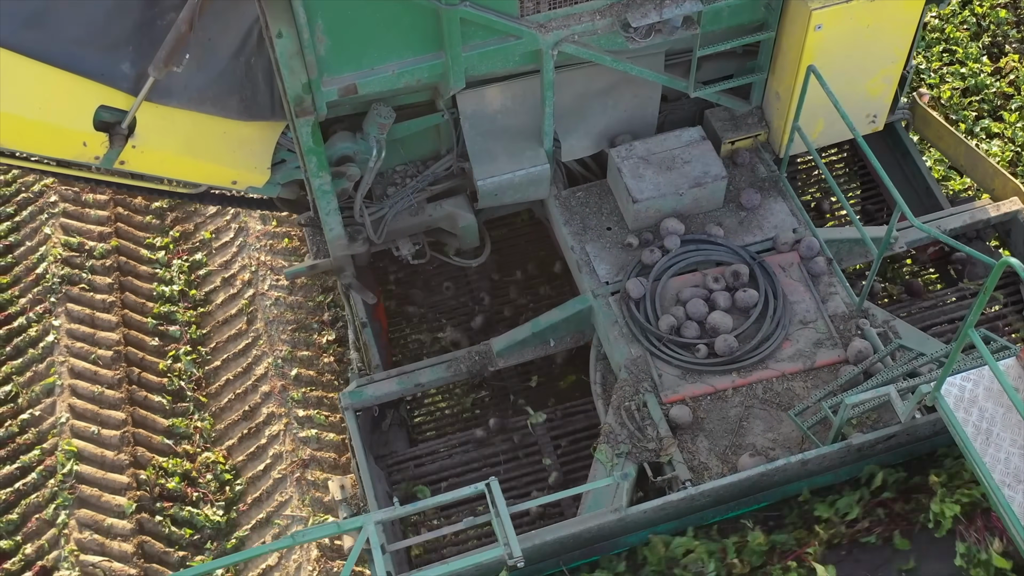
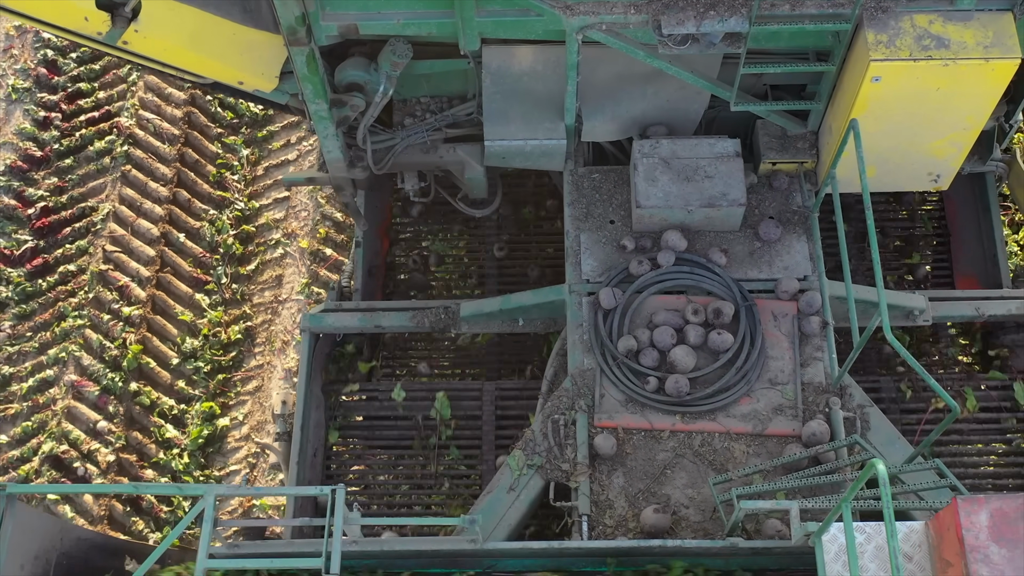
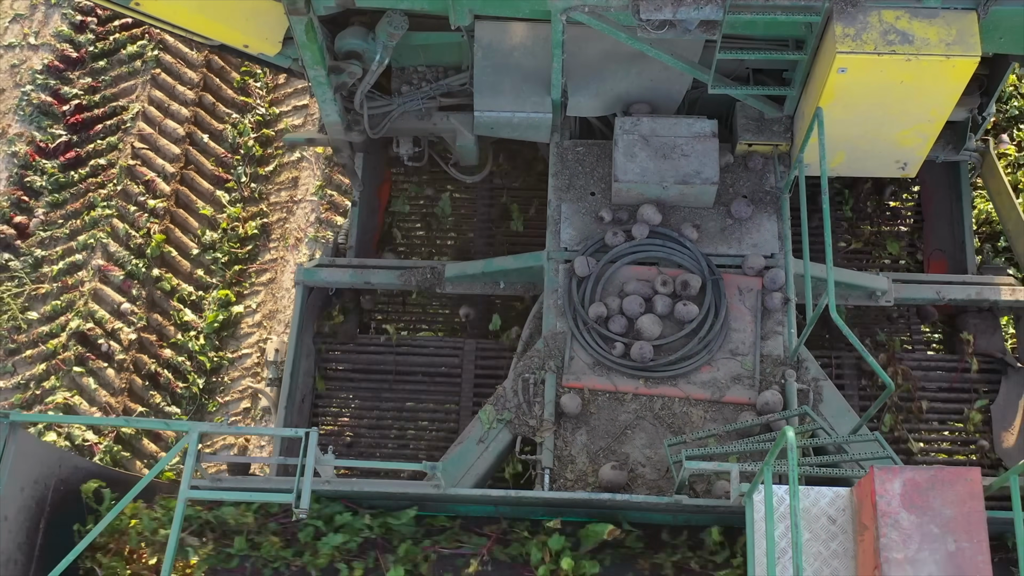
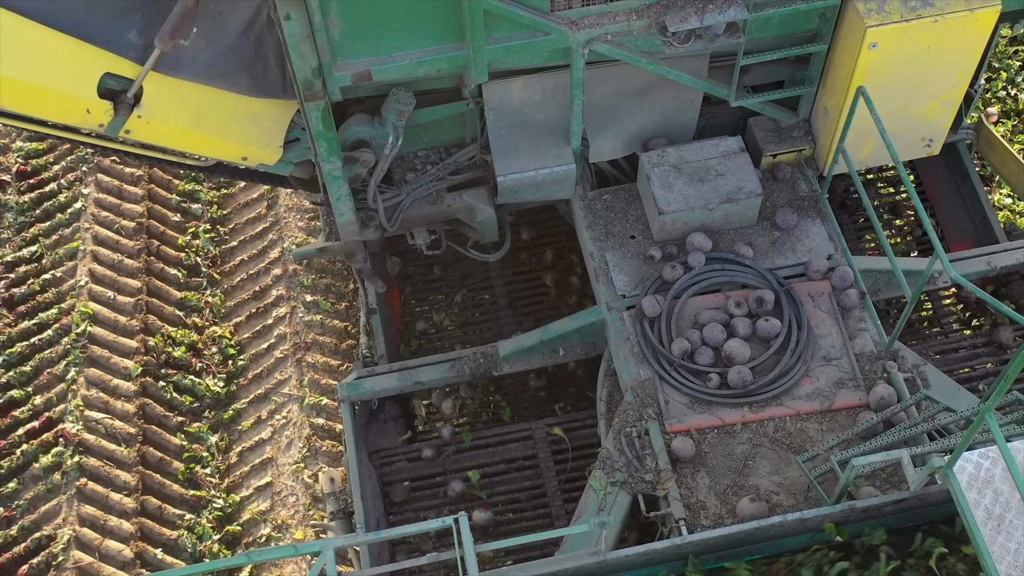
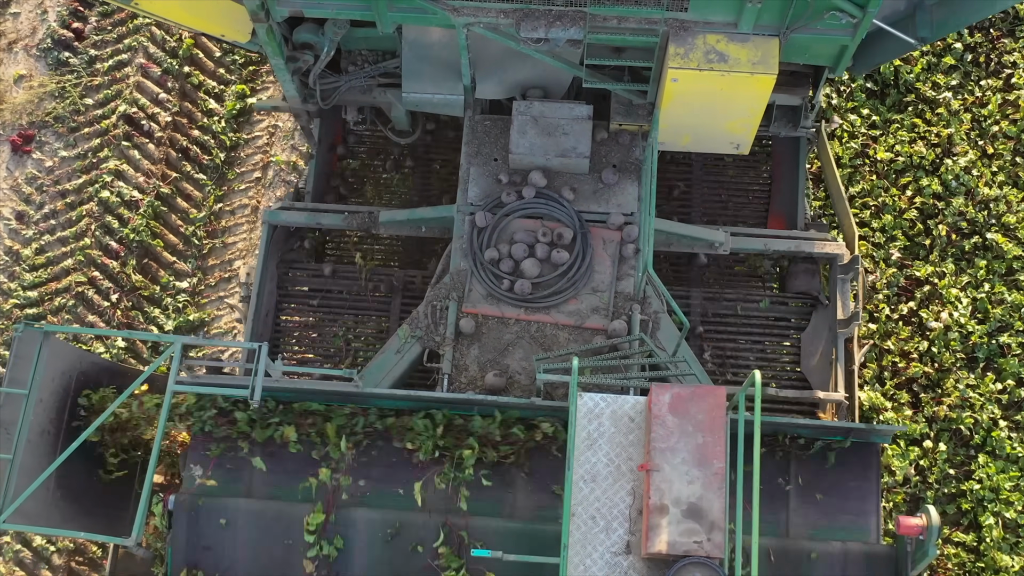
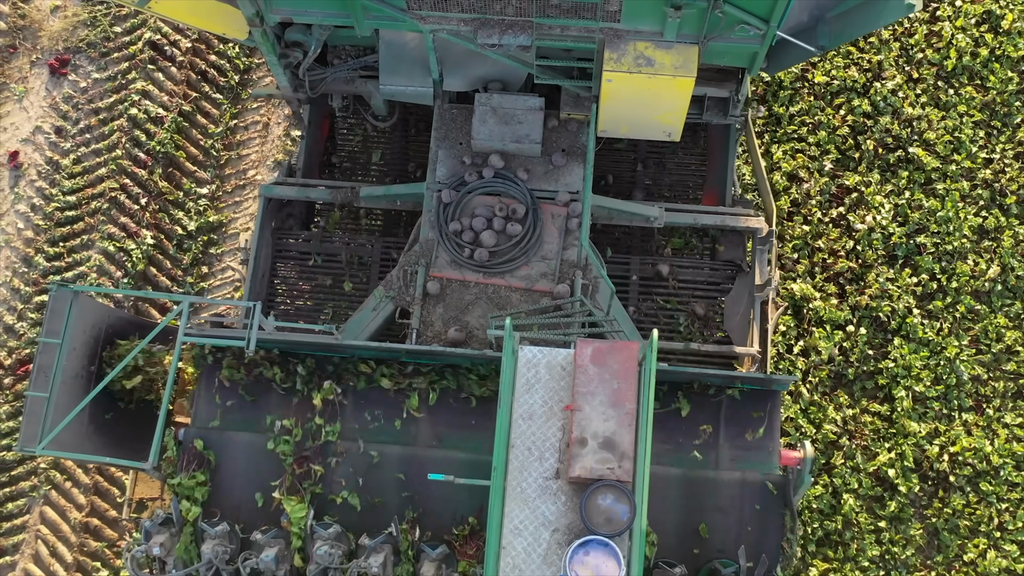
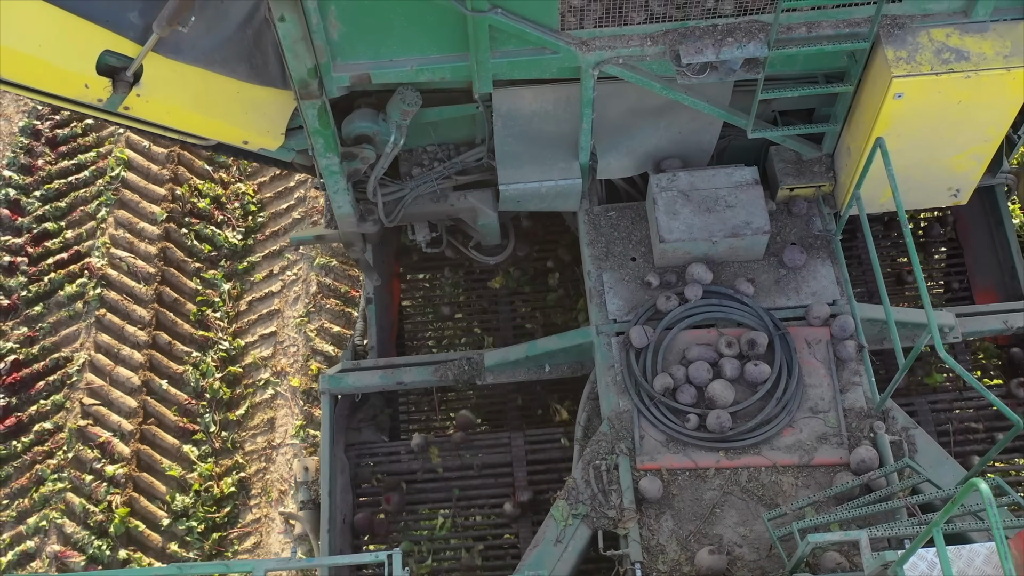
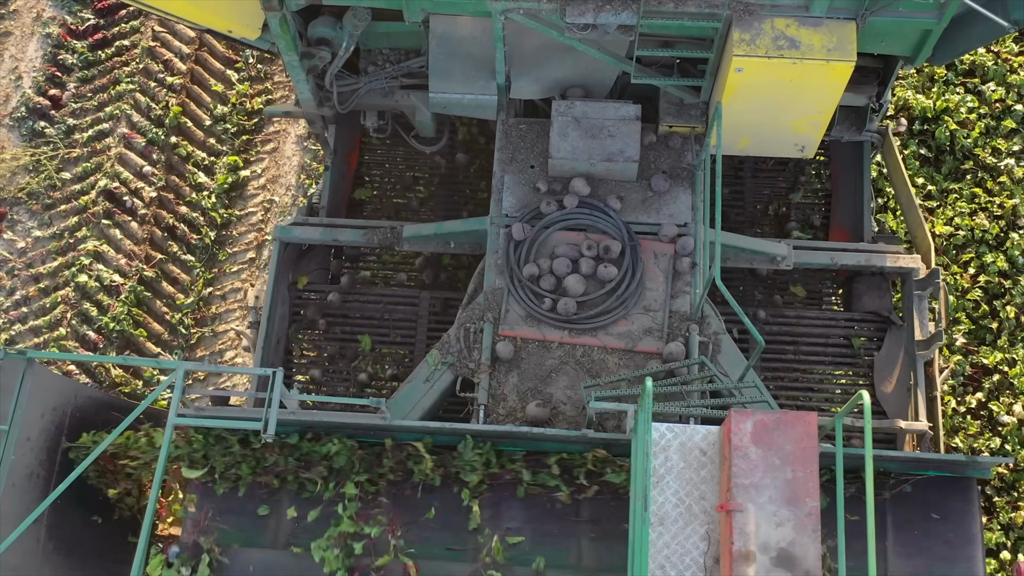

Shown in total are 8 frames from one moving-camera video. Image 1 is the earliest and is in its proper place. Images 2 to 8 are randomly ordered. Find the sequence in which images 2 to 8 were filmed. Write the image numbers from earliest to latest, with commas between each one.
4, 7, 2, 3, 8, 5, 6
